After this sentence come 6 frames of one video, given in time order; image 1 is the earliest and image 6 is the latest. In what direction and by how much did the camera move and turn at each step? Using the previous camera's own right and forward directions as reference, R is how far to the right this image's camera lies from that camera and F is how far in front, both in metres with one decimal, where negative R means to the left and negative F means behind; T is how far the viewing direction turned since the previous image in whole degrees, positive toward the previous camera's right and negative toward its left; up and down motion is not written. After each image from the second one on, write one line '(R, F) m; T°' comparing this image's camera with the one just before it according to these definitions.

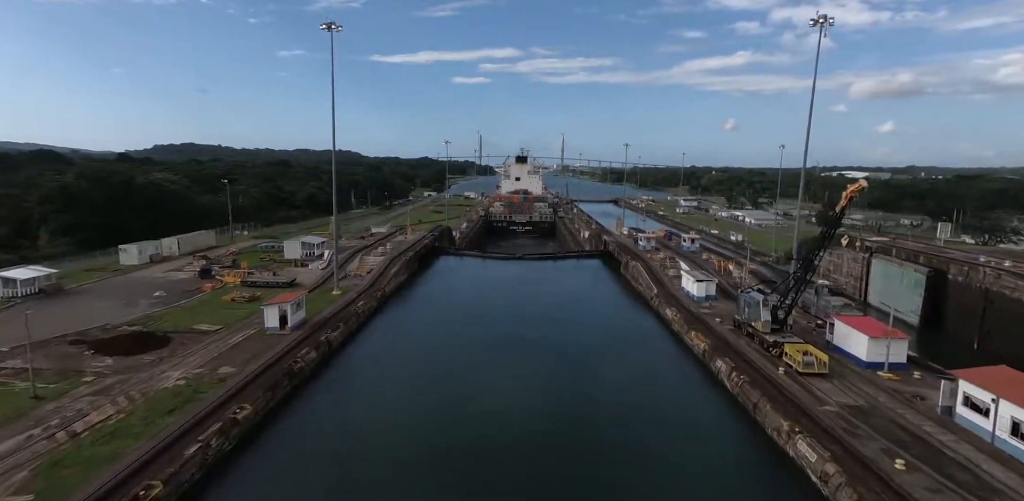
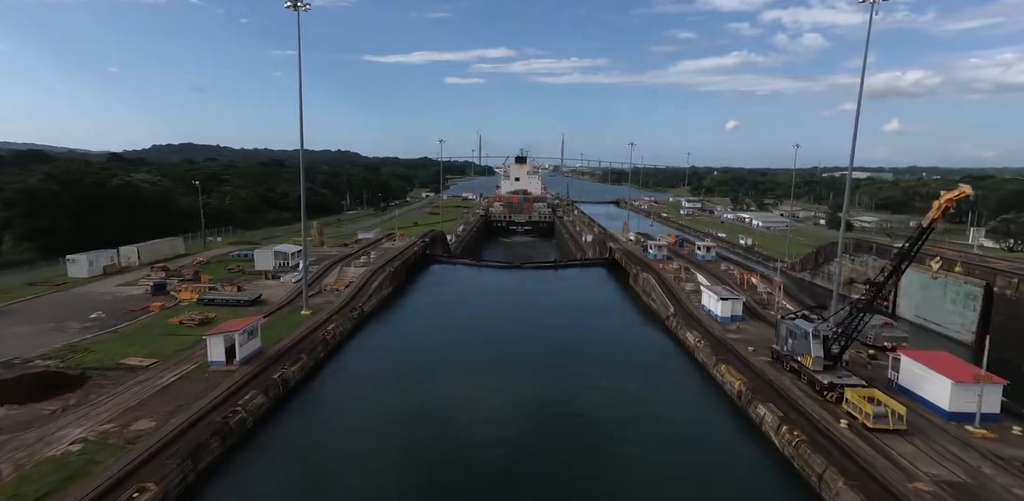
(+0.1, +3.3) m; 0°
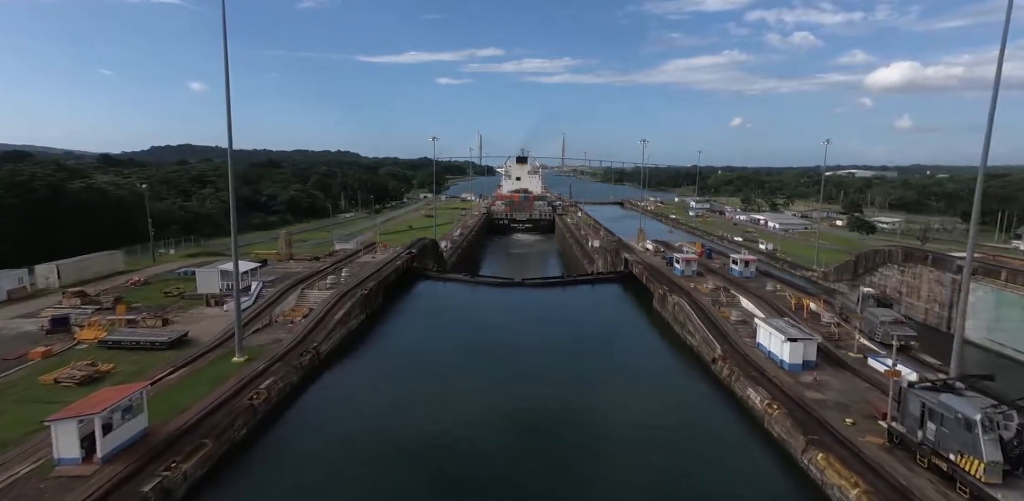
(+0.1, +5.3) m; 0°
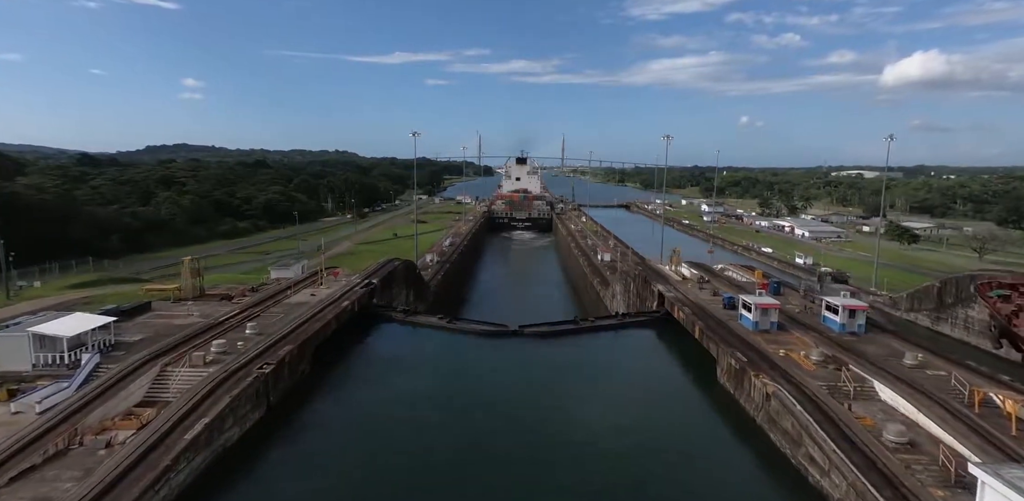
(+0.2, +8.8) m; 0°
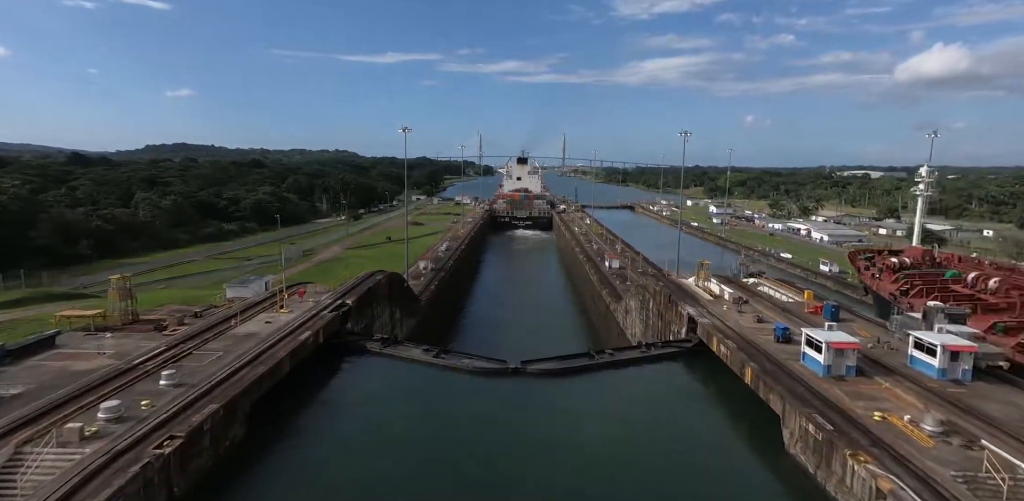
(0.0, +4.2) m; 0°
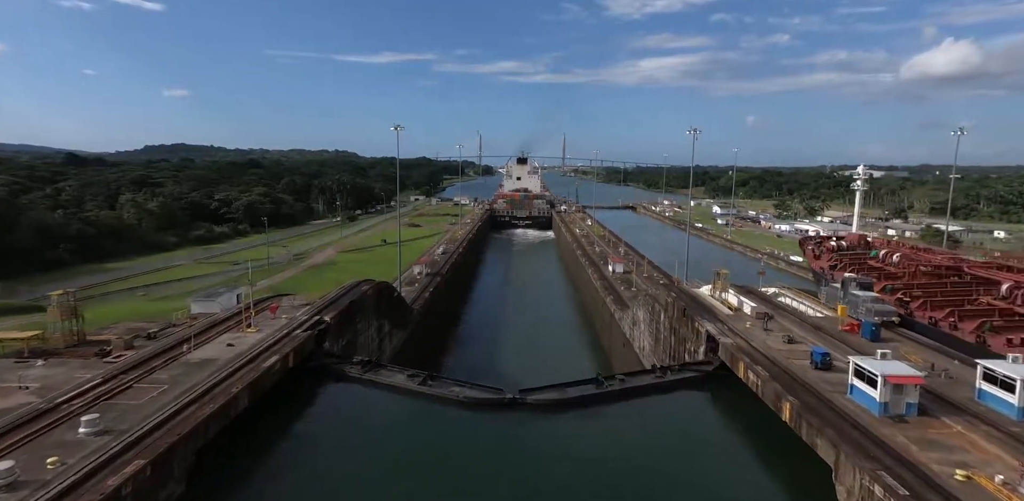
(+0.1, +2.3) m; 0°
